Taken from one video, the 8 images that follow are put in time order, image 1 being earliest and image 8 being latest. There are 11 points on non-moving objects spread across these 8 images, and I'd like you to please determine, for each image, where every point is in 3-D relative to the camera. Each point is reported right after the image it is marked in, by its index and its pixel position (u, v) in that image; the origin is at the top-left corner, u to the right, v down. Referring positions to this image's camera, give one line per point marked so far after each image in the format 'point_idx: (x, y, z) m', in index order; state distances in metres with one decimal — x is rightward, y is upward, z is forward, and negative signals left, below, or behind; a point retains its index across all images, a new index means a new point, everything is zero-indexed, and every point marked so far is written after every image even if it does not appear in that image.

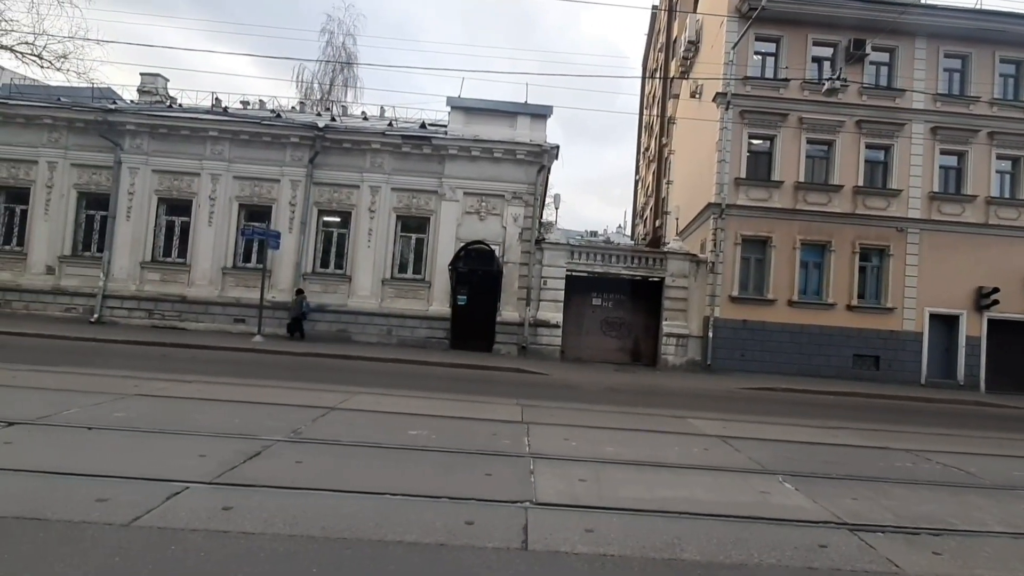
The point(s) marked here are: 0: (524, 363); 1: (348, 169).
0: (+0.5, -2.8, +18.3) m
1: (-6.5, +4.7, +19.9) m
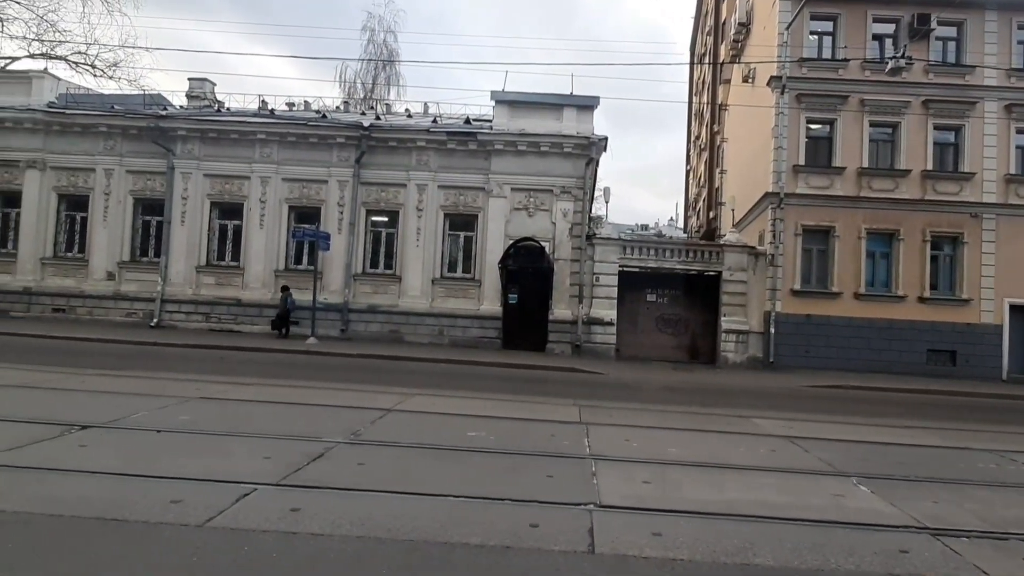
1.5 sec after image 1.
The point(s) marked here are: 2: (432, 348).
0: (+2.4, -2.7, +17.9) m
1: (-4.6, +4.7, +19.7) m
2: (-2.9, -2.3, +18.6) m
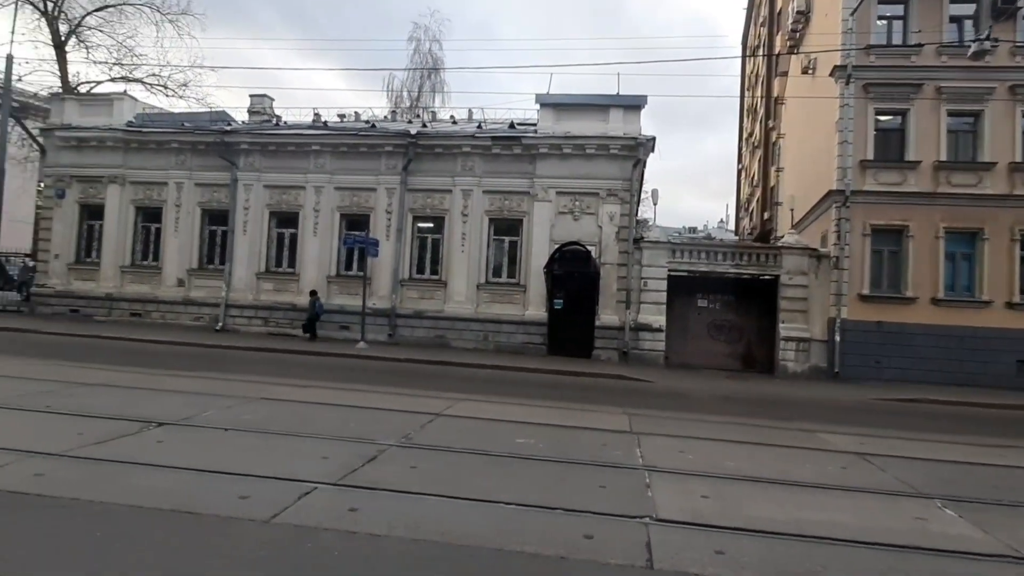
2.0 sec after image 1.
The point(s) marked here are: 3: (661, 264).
0: (+4.0, -2.8, +17.4) m
1: (-2.8, +4.5, +20.0) m
2: (-1.2, -2.5, +18.7) m
3: (+5.7, +0.9, +18.9) m
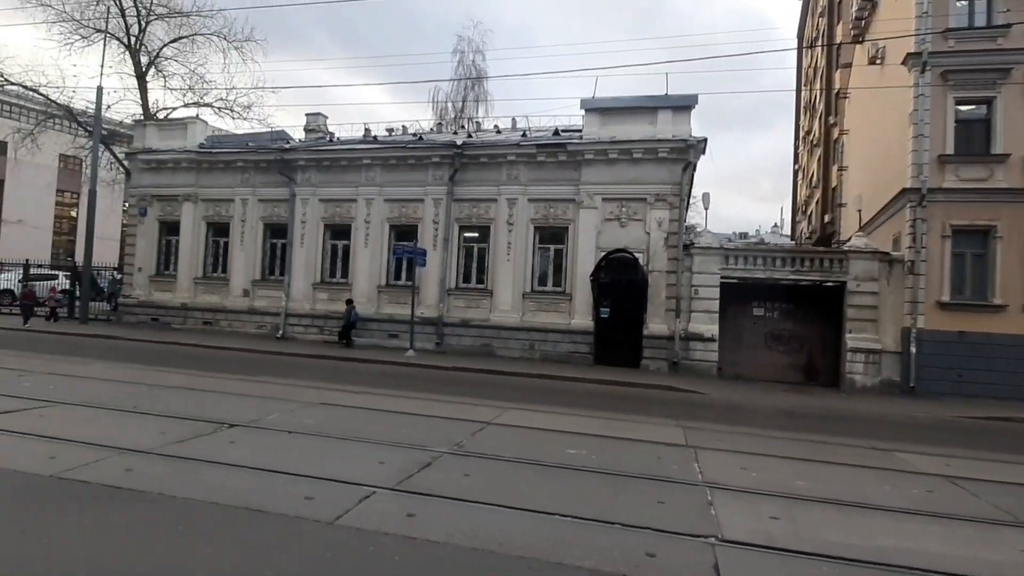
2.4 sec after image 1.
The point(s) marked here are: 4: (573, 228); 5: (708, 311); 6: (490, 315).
0: (+5.6, -3.1, +16.8) m
1: (-1.0, +4.2, +20.2) m
2: (+0.5, -2.8, +18.7) m
3: (+7.4, +0.6, +18.1) m
4: (+2.4, +2.3, +19.4) m
5: (+7.1, -0.8, +18.0) m
6: (-0.8, -1.1, +19.9) m
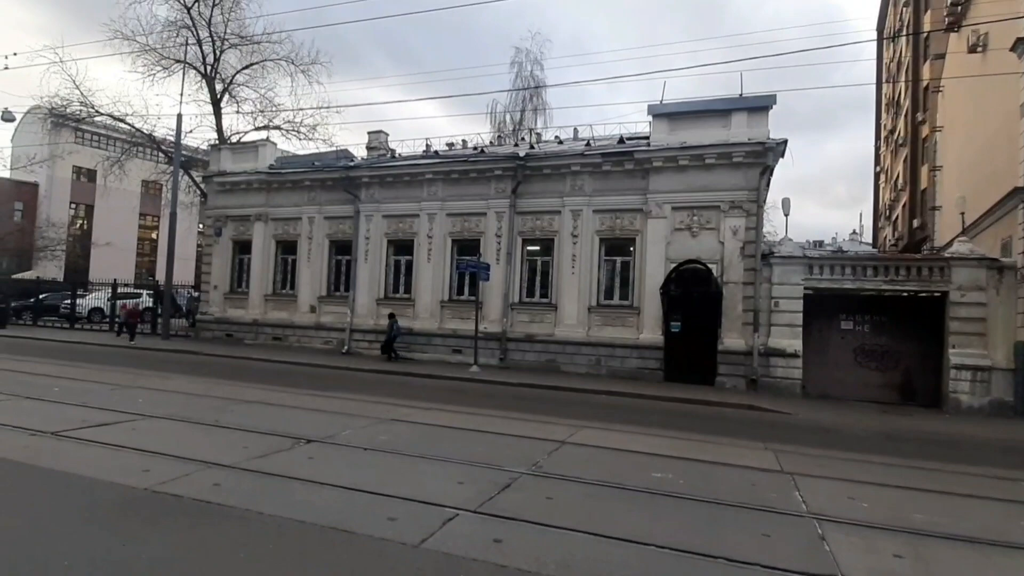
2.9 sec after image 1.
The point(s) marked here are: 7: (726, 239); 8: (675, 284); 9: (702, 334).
0: (+7.8, -3.5, +15.8) m
1: (+1.4, +3.7, +19.8) m
2: (+2.9, -3.3, +18.1) m
3: (+9.6, +0.2, +17.0) m
4: (+4.8, +1.9, +18.7) m
5: (+9.4, -1.2, +16.9) m
6: (+1.7, -1.6, +19.4) m
7: (+7.5, +1.7, +17.7) m
8: (+5.9, +0.1, +18.0) m
9: (+6.7, -1.6, +17.6) m
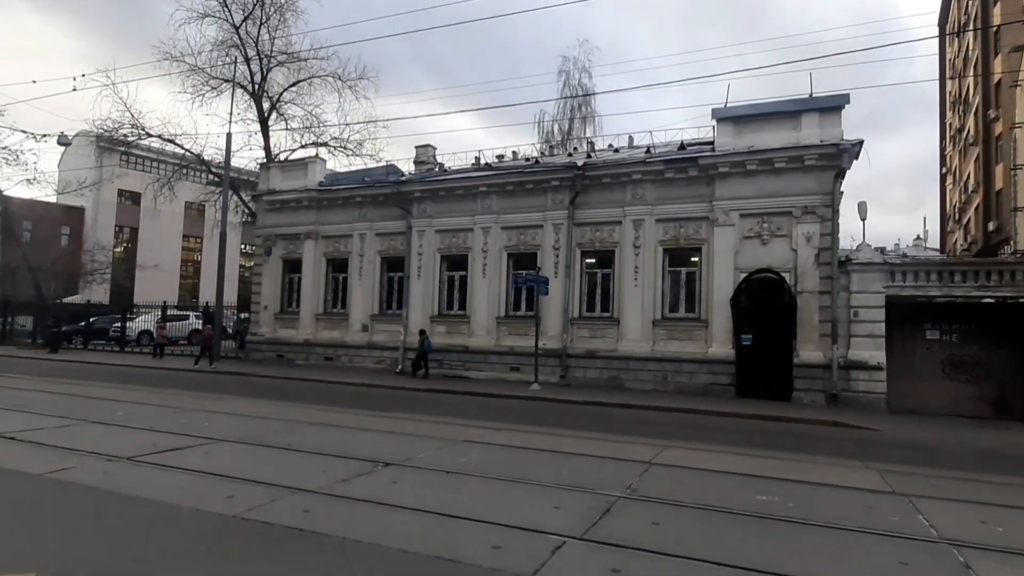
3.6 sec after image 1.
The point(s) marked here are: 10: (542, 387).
0: (+9.8, -3.8, +15.0) m
1: (+3.5, +3.2, +19.4) m
2: (+5.0, -3.7, +17.5) m
3: (+11.7, -0.1, +16.3) m
4: (+6.9, +1.4, +18.2) m
5: (+11.4, -1.5, +16.1) m
6: (+3.8, -2.1, +18.9) m
7: (+9.6, +1.4, +17.0) m
8: (+7.9, -0.3, +17.4) m
9: (+8.8, -2.0, +16.9) m
10: (+1.0, -3.6, +18.5) m
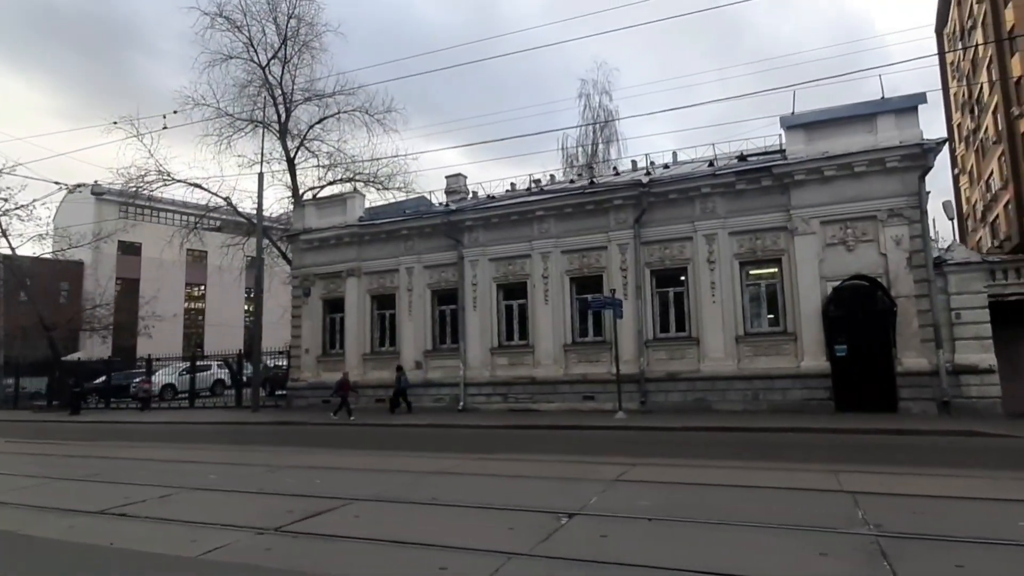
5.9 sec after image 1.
0: (+12.5, -3.8, +14.1) m
1: (+5.6, +2.4, +18.8) m
2: (+7.6, -4.2, +16.4) m
3: (+14.0, -0.1, +15.7) m
4: (+9.1, +1.0, +17.5) m
5: (+13.9, -1.5, +15.4) m
6: (+6.2, -2.8, +17.9) m
7: (+11.8, +1.2, +16.5) m
8: (+10.3, -0.6, +16.6) m
9: (+11.2, -2.2, +16.1) m
10: (+3.5, -4.4, +17.4) m
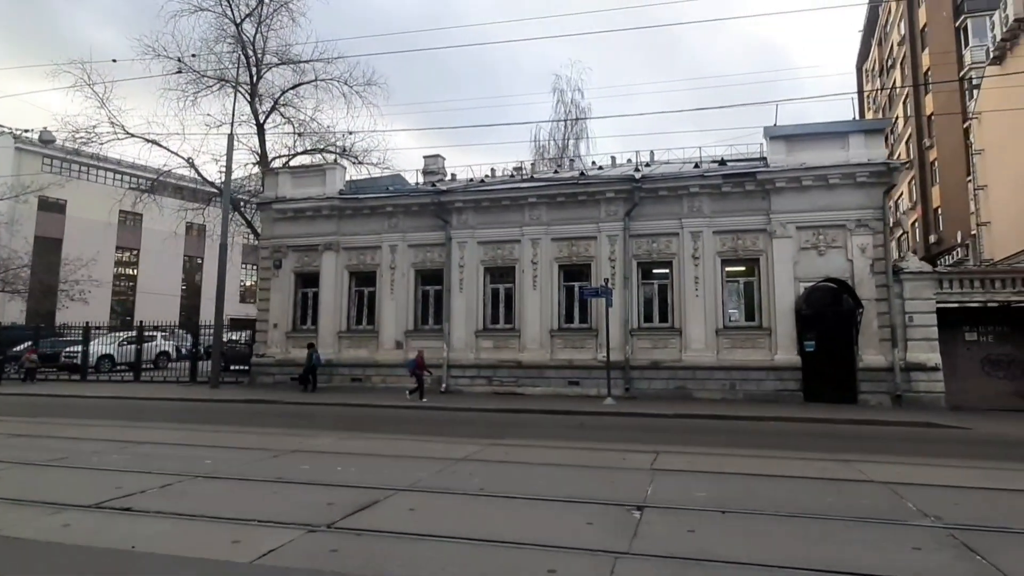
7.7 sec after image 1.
0: (+12.2, -4.0, +15.6) m
1: (+5.2, +2.7, +19.4) m
2: (+7.0, -4.0, +17.3) m
3: (+13.8, -0.3, +17.3) m
4: (+8.7, +1.1, +18.6) m
5: (+13.6, -1.8, +17.1) m
6: (+5.6, -2.5, +18.5) m
7: (+11.6, +1.1, +17.9) m
8: (+9.9, -0.6, +17.8) m
9: (+10.8, -2.2, +17.4) m
10: (+2.9, -4.0, +17.7) m
